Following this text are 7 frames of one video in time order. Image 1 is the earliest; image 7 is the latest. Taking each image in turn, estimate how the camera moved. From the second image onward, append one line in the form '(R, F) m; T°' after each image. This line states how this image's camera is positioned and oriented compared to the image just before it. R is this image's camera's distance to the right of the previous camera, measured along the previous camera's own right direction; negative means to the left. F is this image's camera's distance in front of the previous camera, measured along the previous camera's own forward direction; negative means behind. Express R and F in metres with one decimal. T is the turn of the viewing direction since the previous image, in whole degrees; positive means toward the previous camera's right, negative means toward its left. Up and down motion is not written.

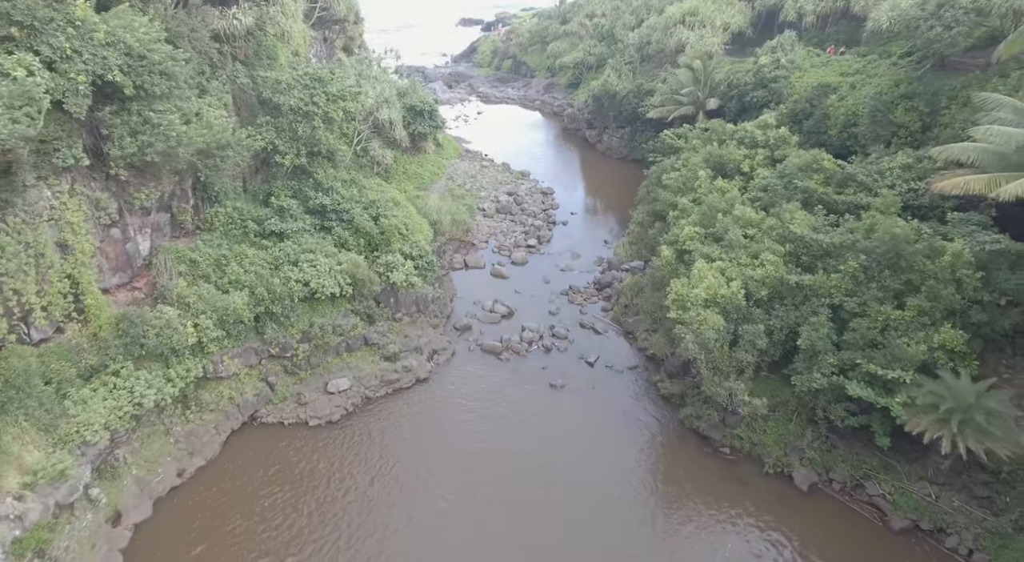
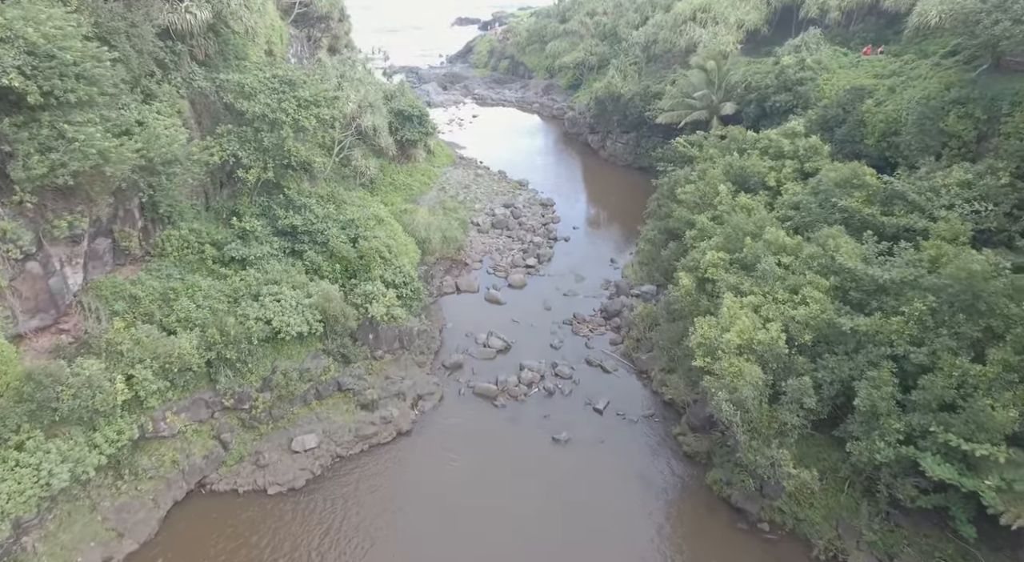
(0.0, +3.3) m; 0°
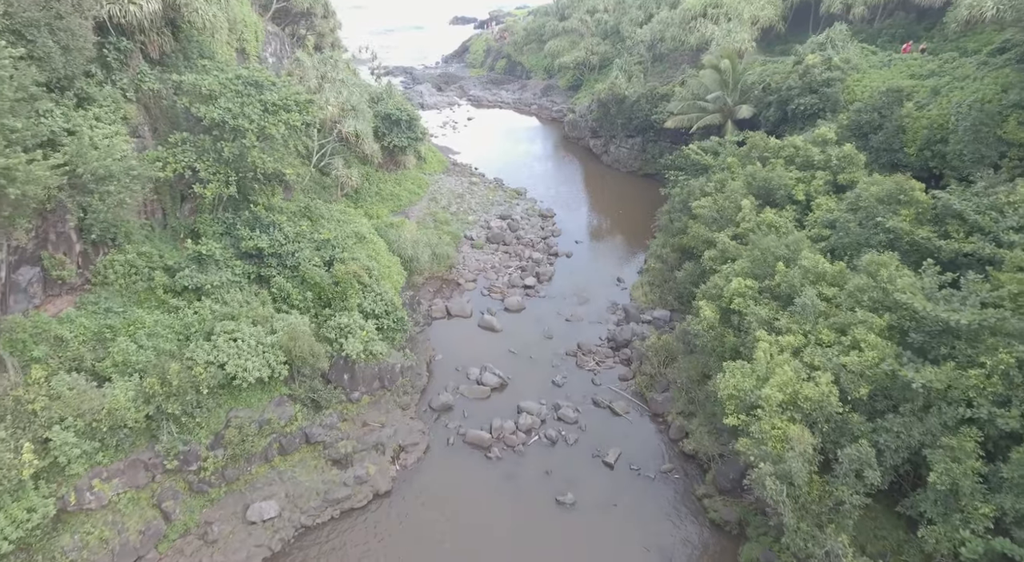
(+0.1, +2.9) m; 0°
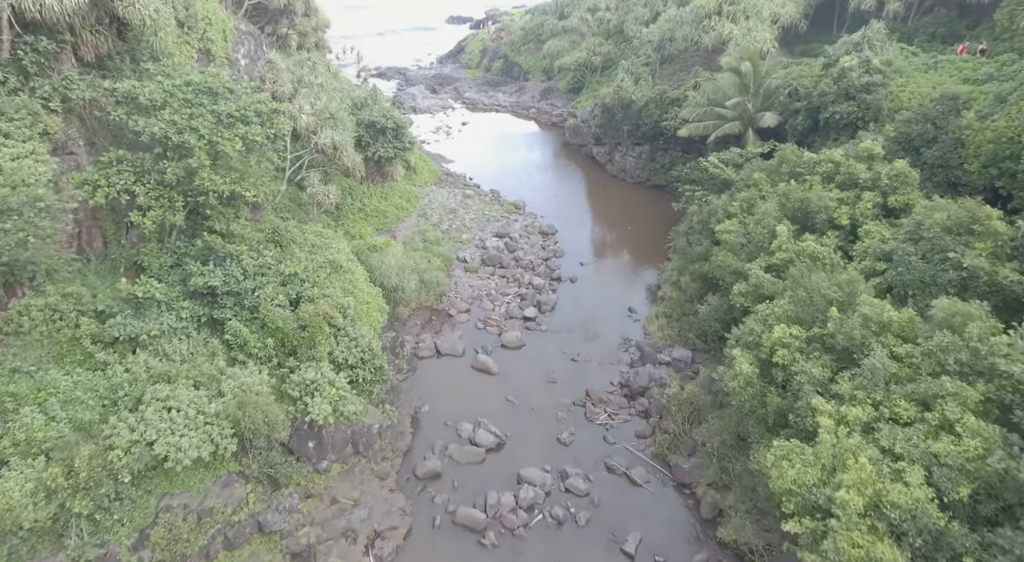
(0.0, +3.2) m; 0°
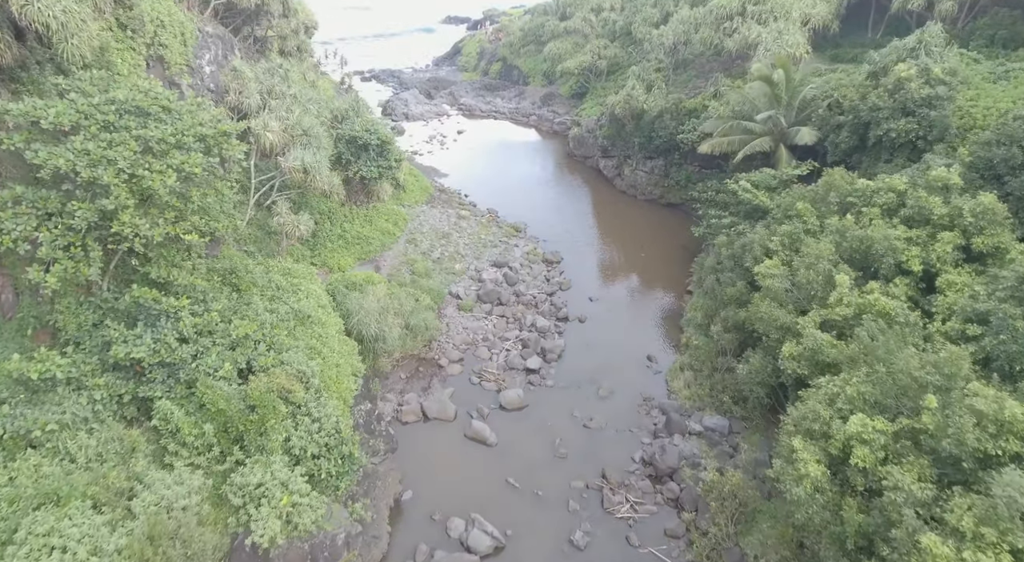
(-0.1, +3.6) m; 0°
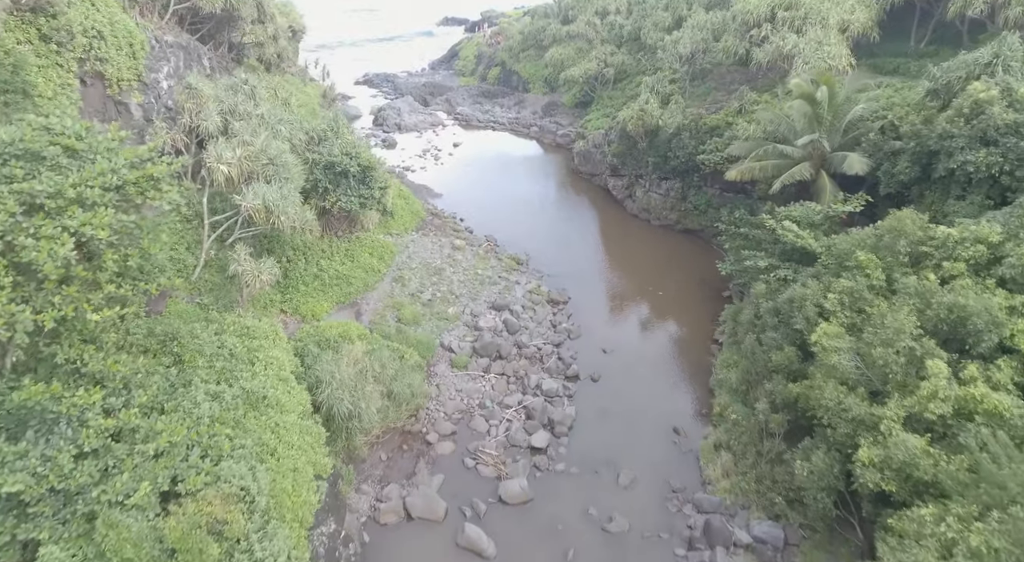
(-0.1, +3.5) m; 0°
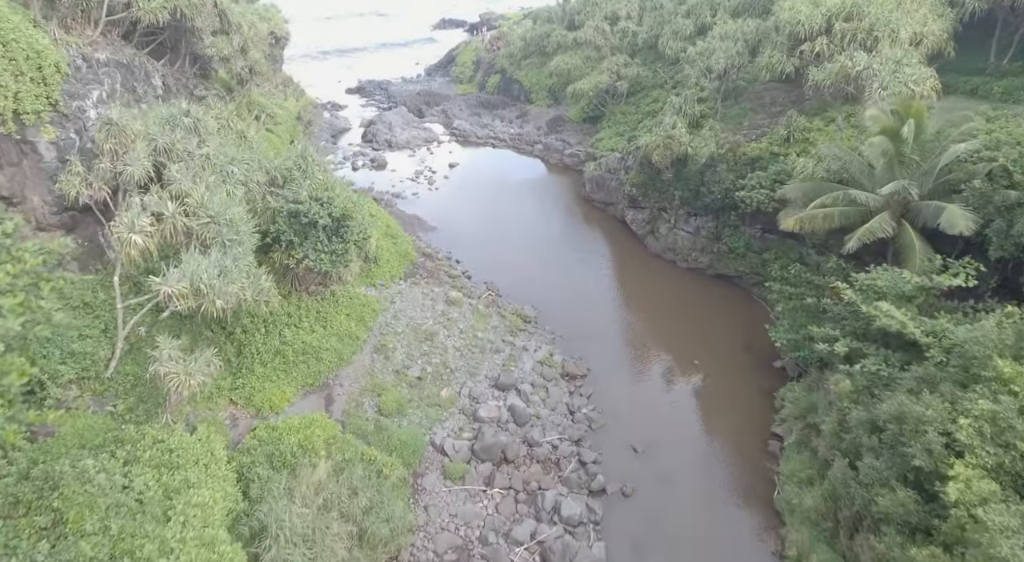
(-0.3, +4.5) m; 0°
